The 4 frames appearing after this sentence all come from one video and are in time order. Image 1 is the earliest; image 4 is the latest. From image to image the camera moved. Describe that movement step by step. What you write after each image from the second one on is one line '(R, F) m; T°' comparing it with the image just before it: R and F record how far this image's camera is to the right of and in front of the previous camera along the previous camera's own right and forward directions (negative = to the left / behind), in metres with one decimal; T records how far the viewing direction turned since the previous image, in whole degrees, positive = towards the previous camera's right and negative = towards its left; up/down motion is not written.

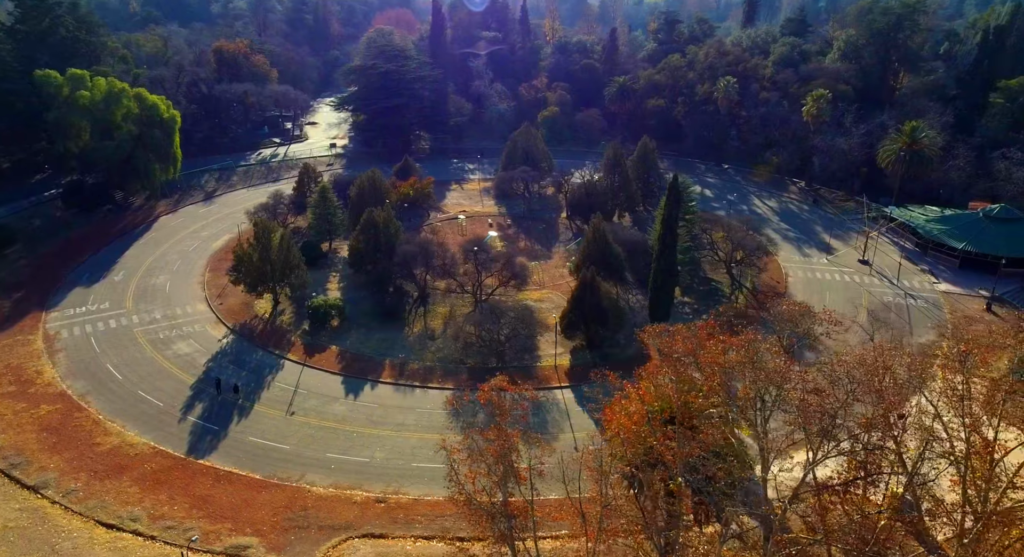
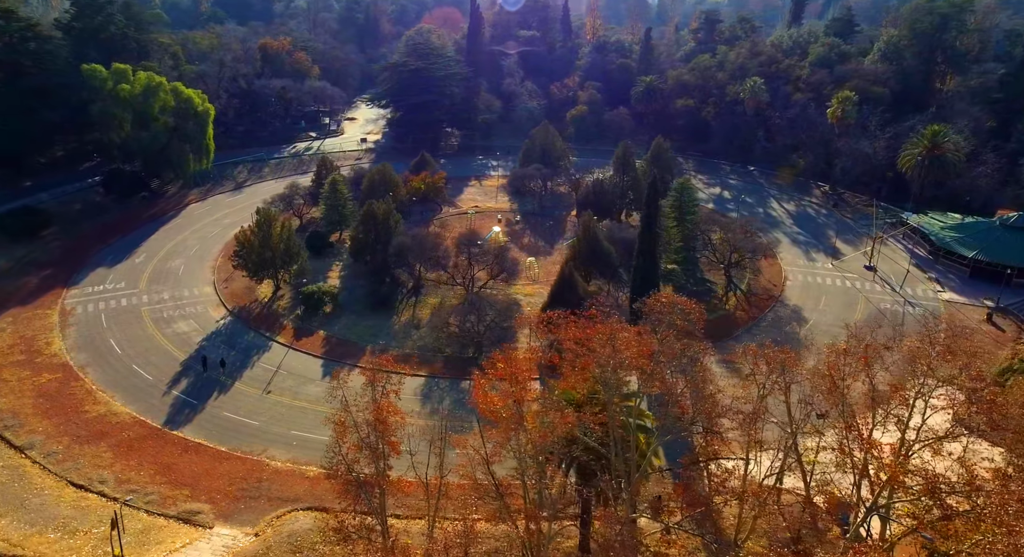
(+4.2, -0.4) m; -5°
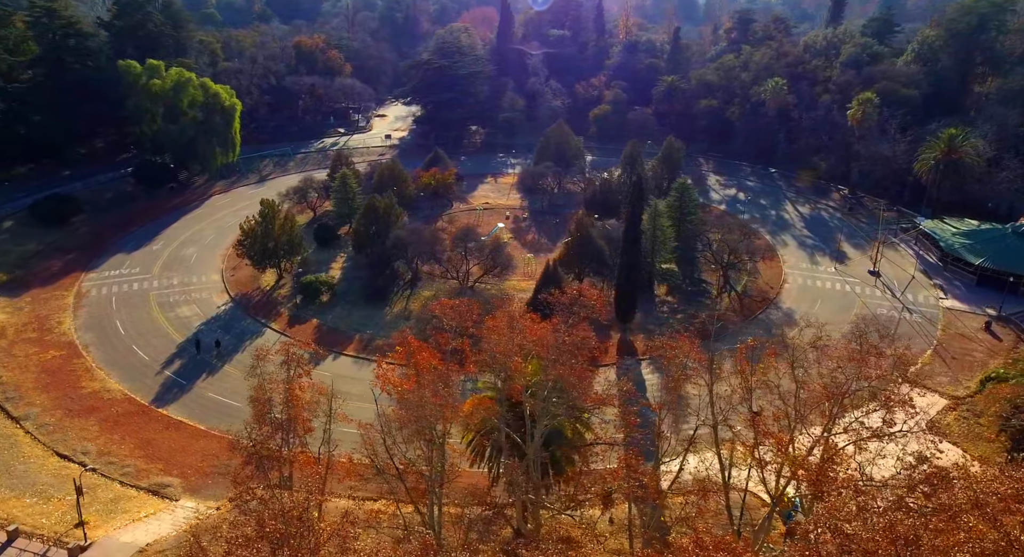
(+3.3, -0.4) m; -4°
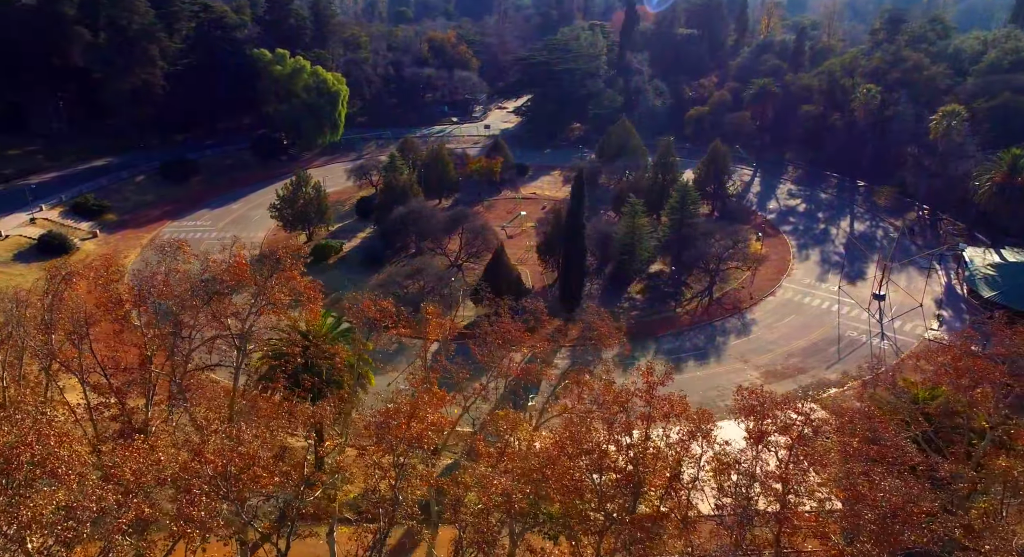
(+13.4, 0.0) m; -16°
